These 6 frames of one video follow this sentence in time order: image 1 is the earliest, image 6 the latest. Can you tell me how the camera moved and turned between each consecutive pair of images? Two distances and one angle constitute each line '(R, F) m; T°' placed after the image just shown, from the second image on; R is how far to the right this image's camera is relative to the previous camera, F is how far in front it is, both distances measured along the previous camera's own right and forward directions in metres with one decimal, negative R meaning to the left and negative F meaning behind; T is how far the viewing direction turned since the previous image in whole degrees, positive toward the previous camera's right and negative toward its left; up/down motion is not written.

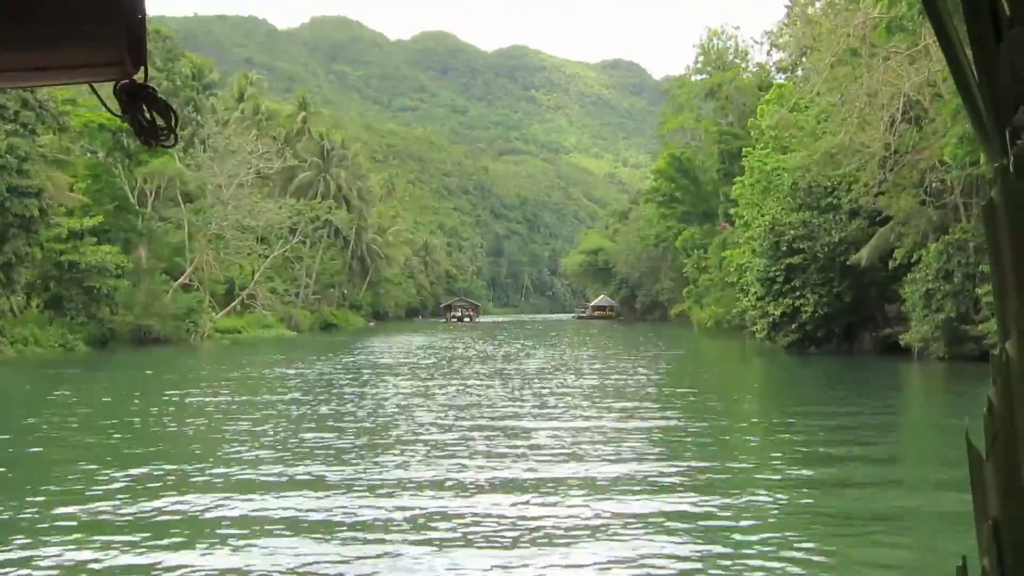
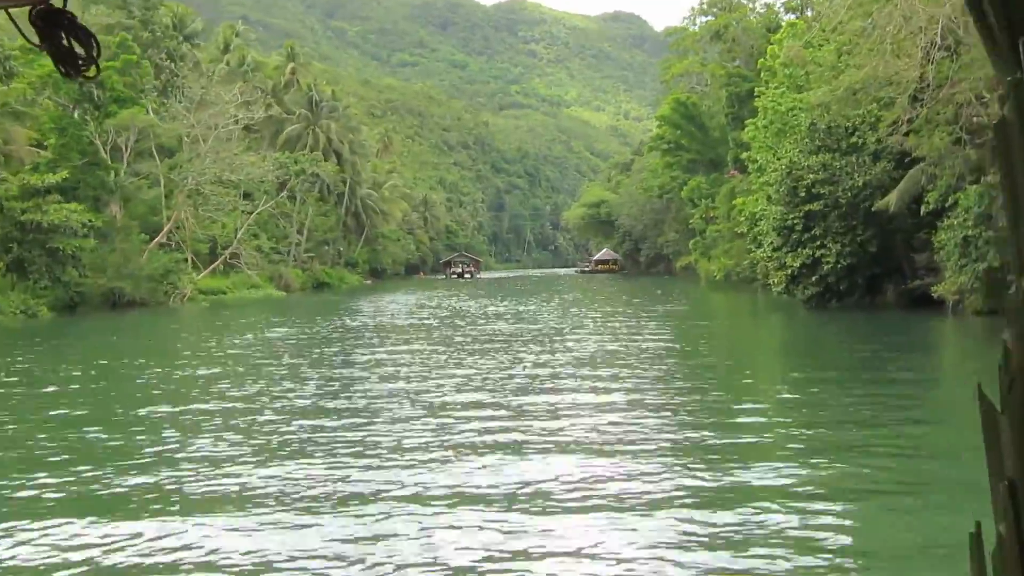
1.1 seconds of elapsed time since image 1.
(+0.2, +2.3) m; 0°
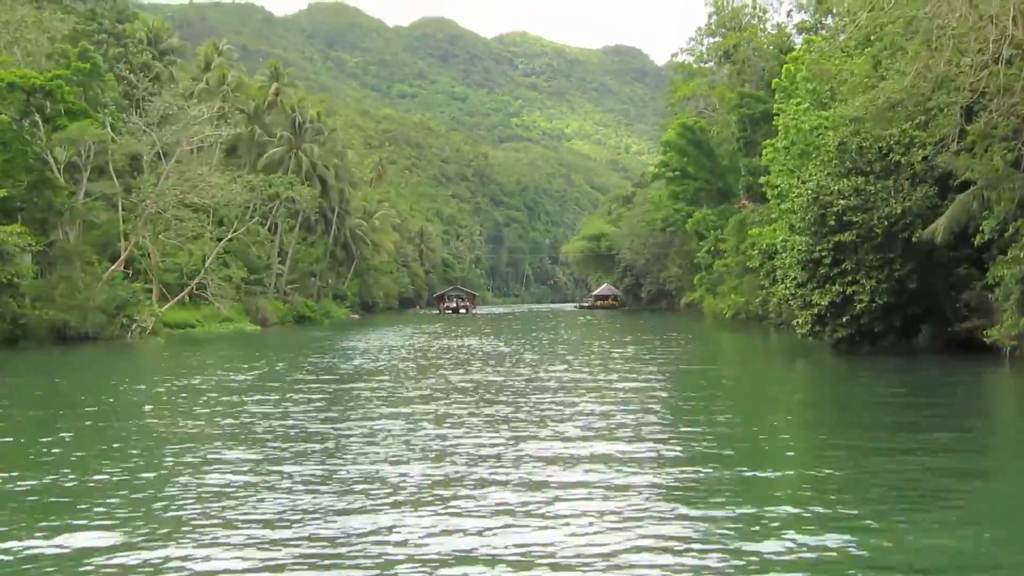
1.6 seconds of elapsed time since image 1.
(+0.3, +3.4) m; 0°
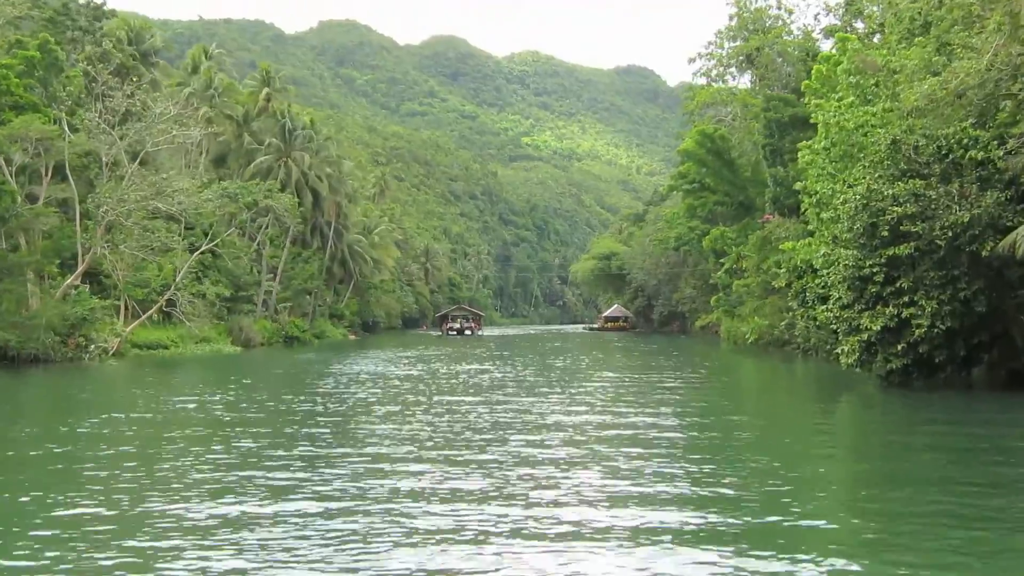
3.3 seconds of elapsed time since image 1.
(+0.3, +3.5) m; -1°
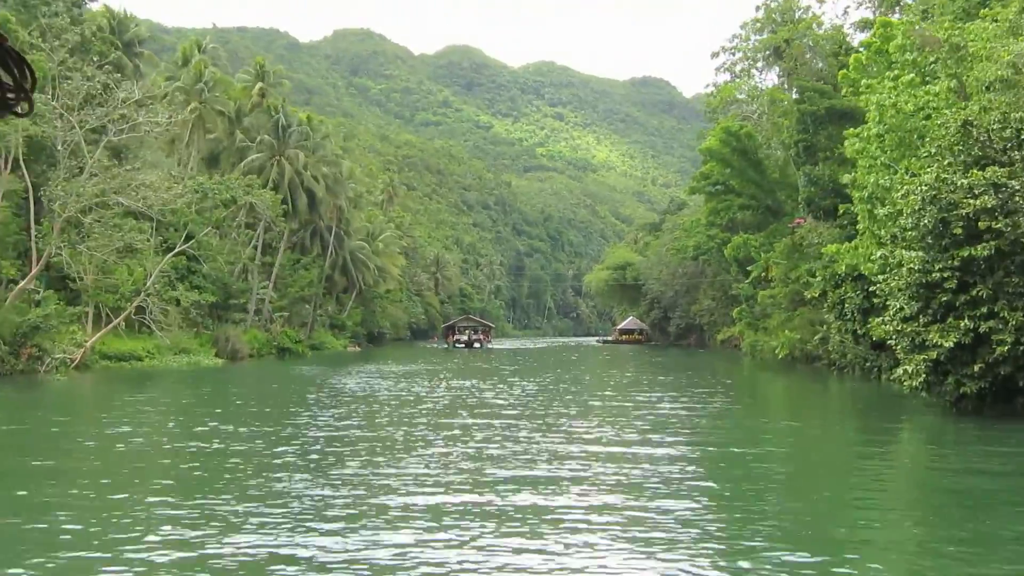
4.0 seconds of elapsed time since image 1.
(+0.3, +3.3) m; -1°
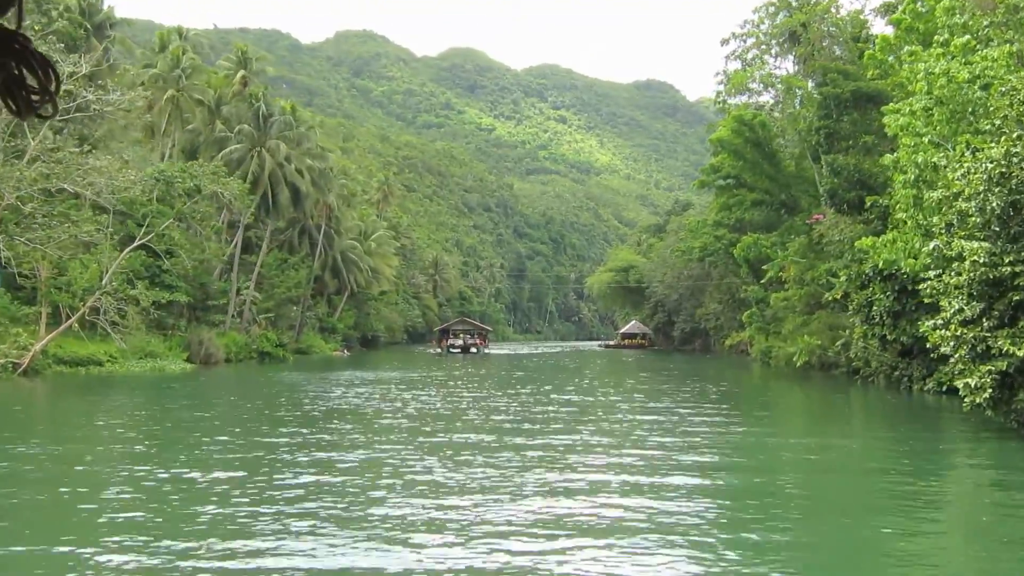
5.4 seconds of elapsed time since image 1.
(+0.2, +2.8) m; 0°
